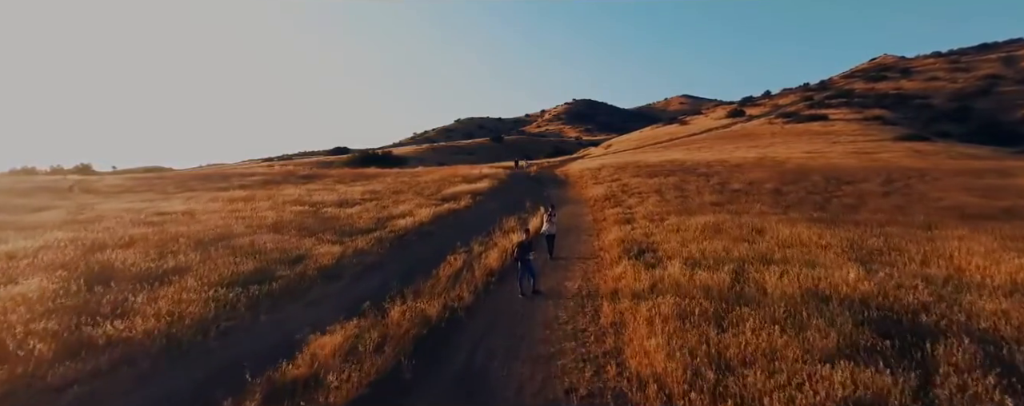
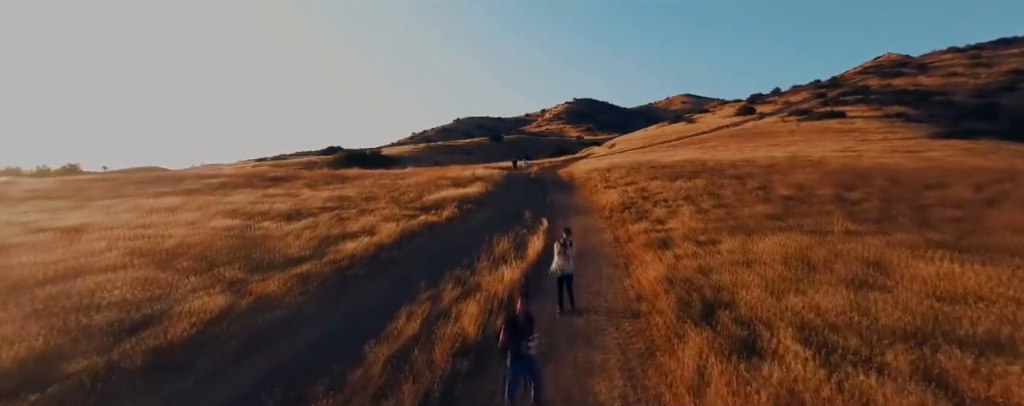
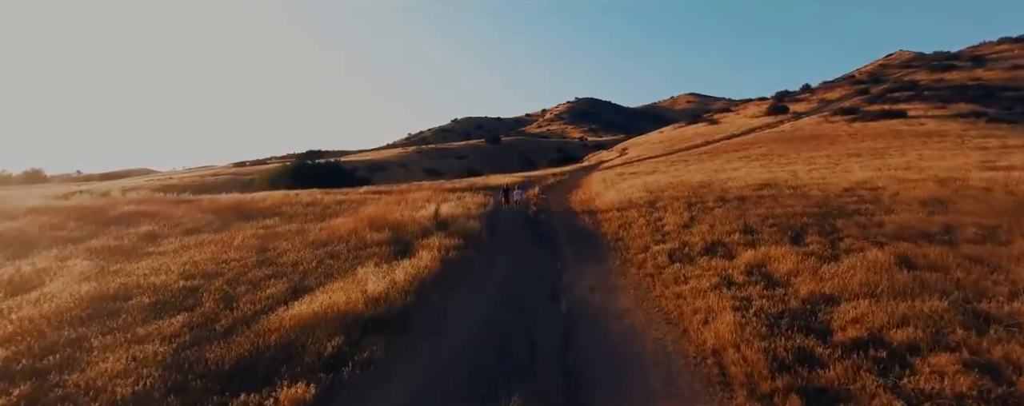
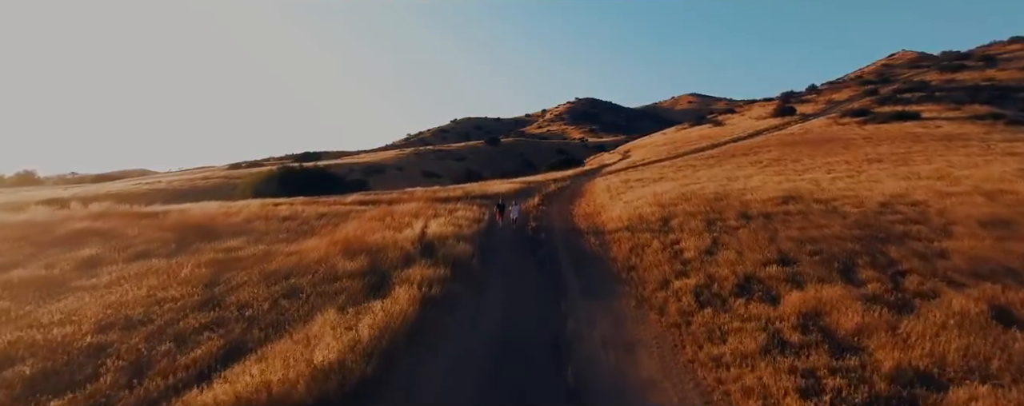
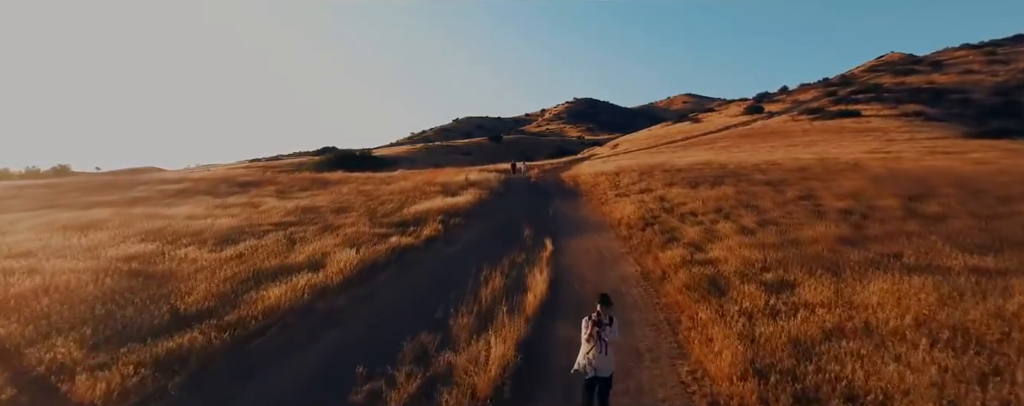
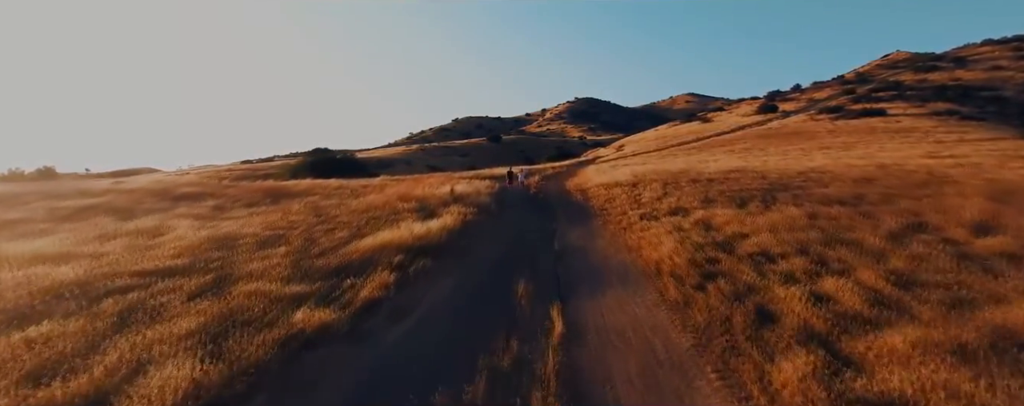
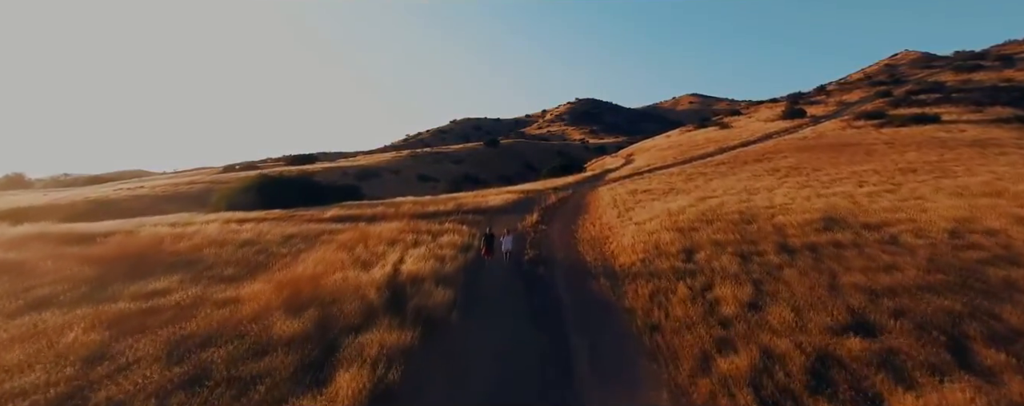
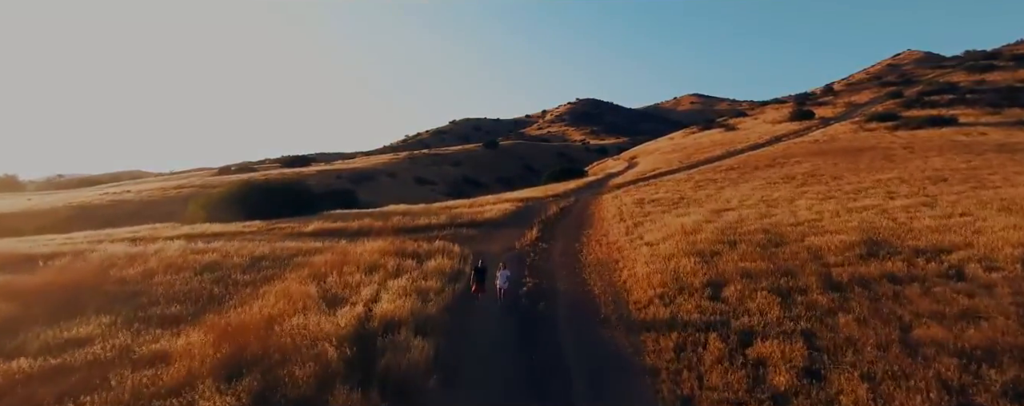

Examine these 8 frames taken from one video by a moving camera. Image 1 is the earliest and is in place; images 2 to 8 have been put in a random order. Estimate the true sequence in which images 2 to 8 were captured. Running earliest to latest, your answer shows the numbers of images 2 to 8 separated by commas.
2, 5, 6, 3, 4, 7, 8
